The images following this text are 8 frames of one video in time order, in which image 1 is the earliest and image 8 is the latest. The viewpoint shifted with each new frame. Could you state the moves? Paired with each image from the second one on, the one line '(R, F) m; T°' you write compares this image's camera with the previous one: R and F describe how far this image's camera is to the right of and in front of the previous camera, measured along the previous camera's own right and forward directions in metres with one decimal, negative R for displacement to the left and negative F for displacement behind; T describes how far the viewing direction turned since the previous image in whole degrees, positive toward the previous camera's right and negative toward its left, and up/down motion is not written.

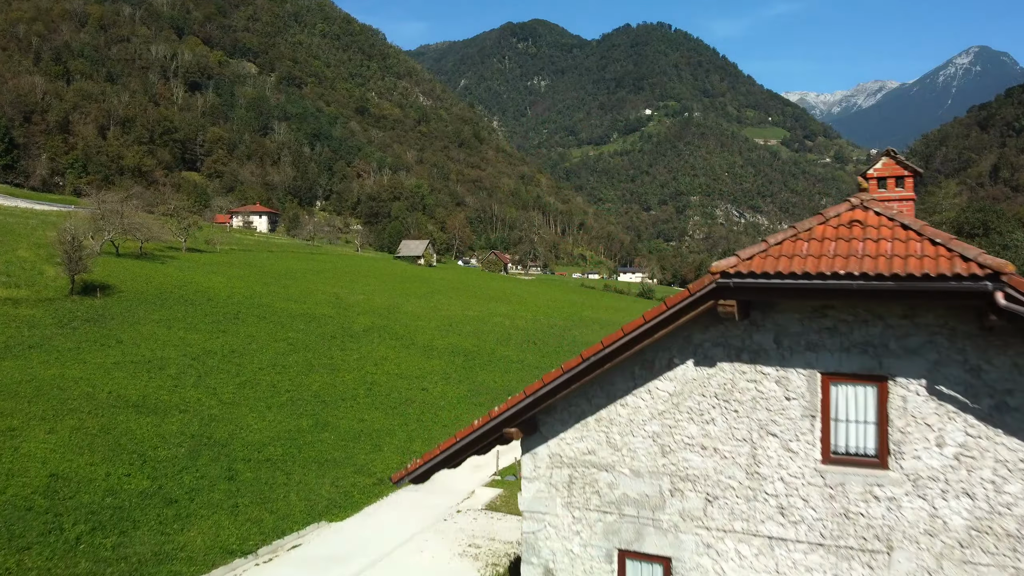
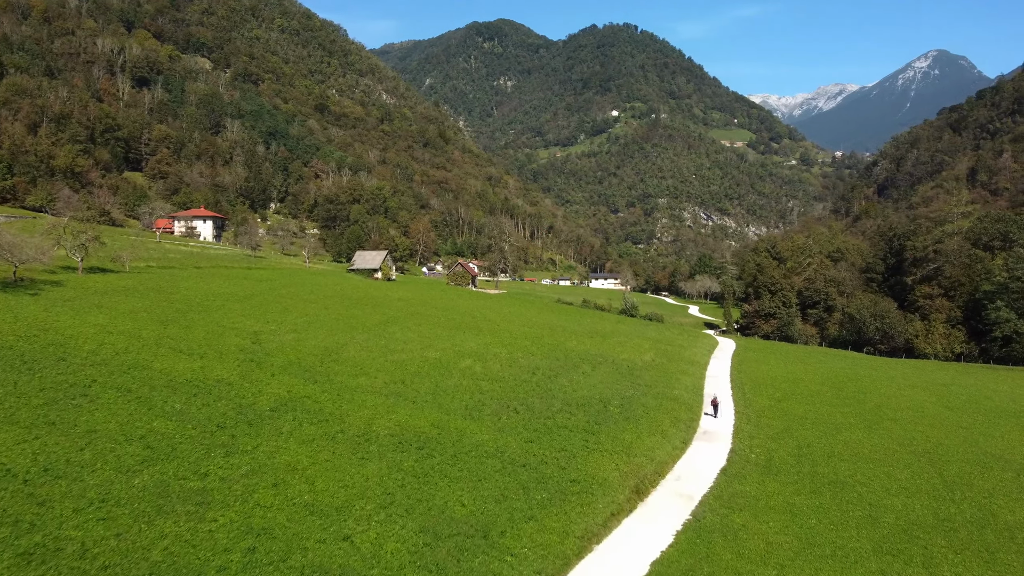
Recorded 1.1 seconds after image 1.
(-0.2, +9.7) m; +2°
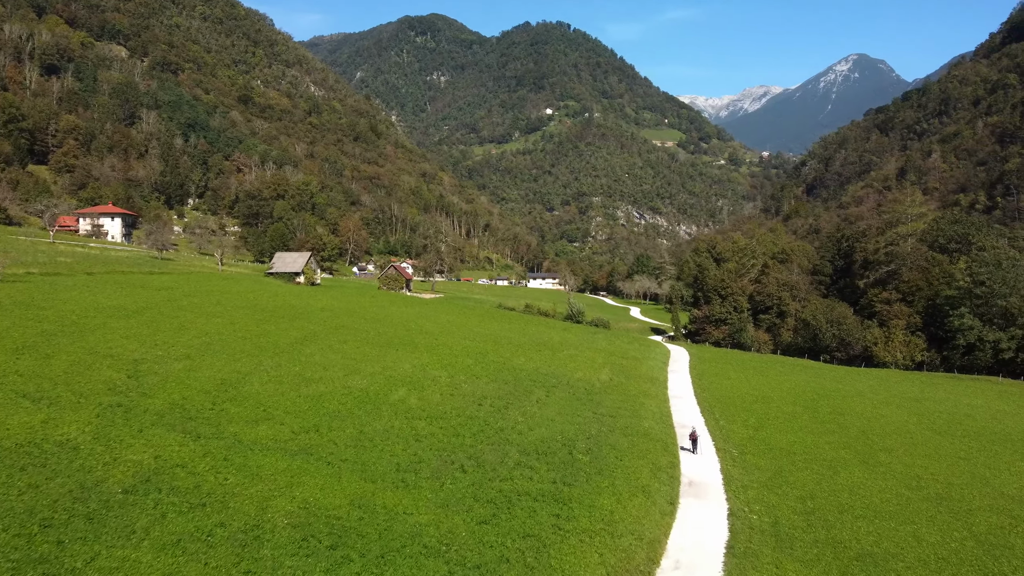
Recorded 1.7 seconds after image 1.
(-0.3, +5.8) m; +5°
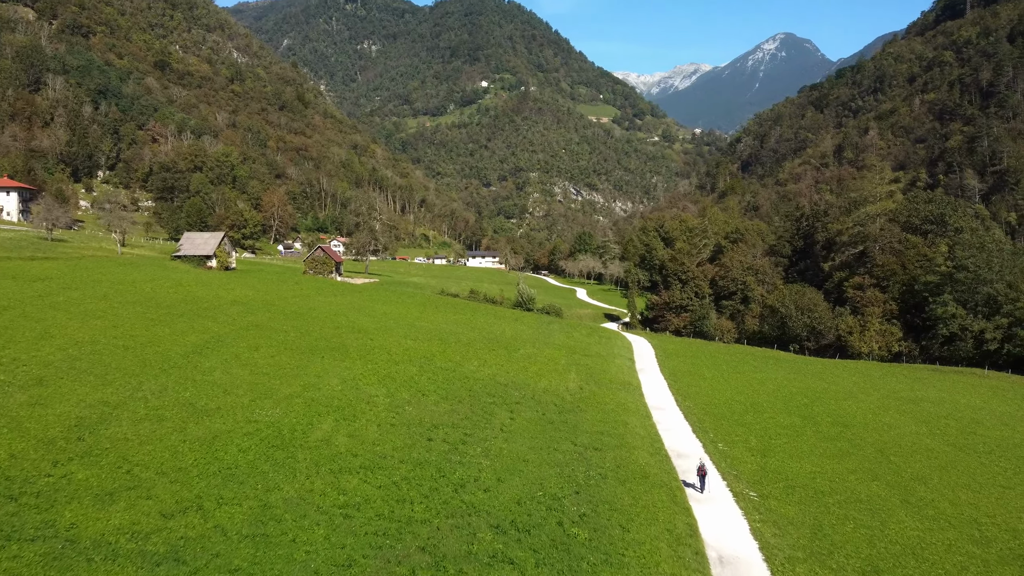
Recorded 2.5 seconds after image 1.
(-0.7, +7.0) m; +5°
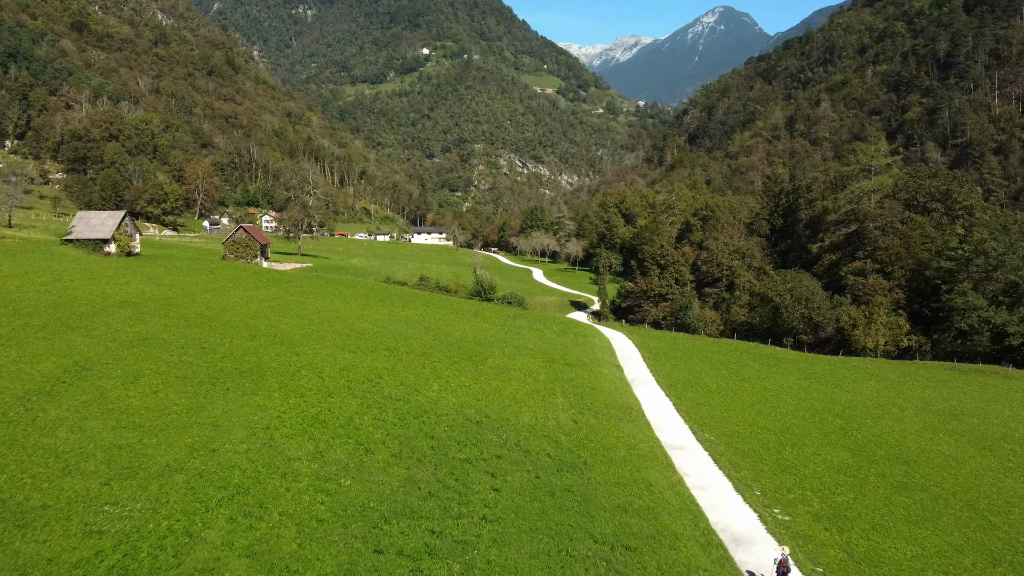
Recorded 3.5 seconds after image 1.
(-1.0, +8.5) m; +4°
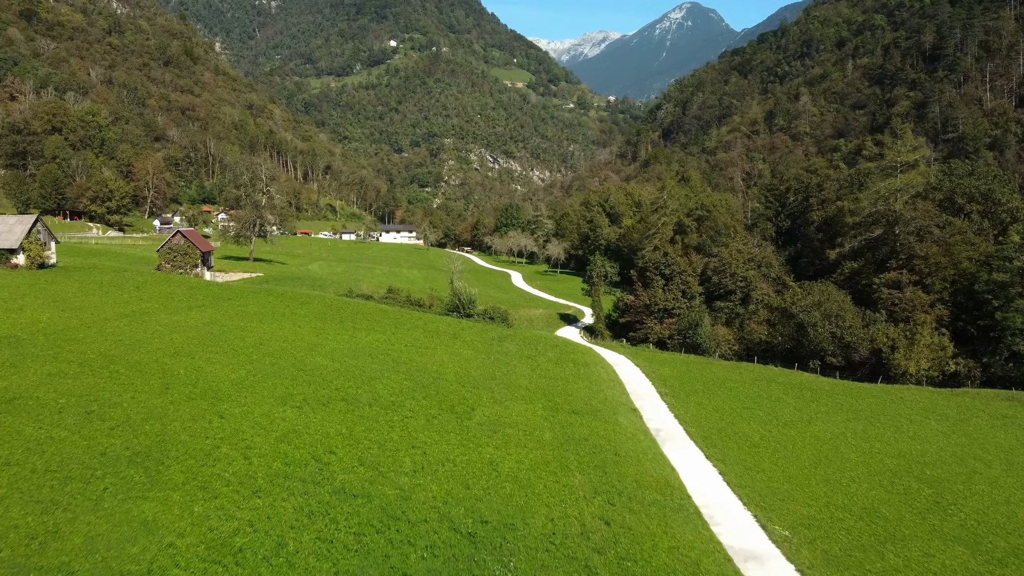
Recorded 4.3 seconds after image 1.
(-0.8, +7.7) m; +2°
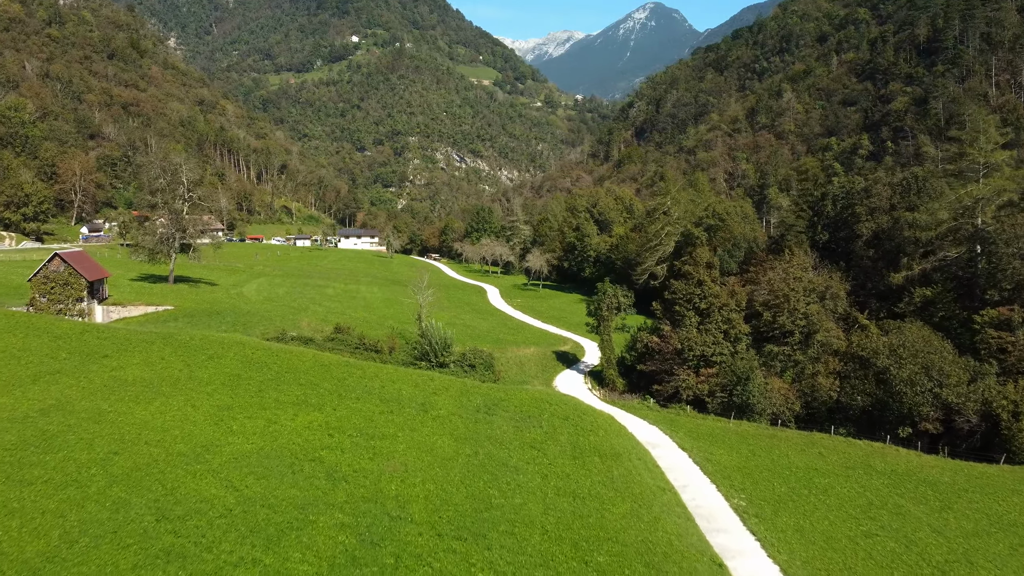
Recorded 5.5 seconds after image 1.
(-1.0, +12.1) m; +2°
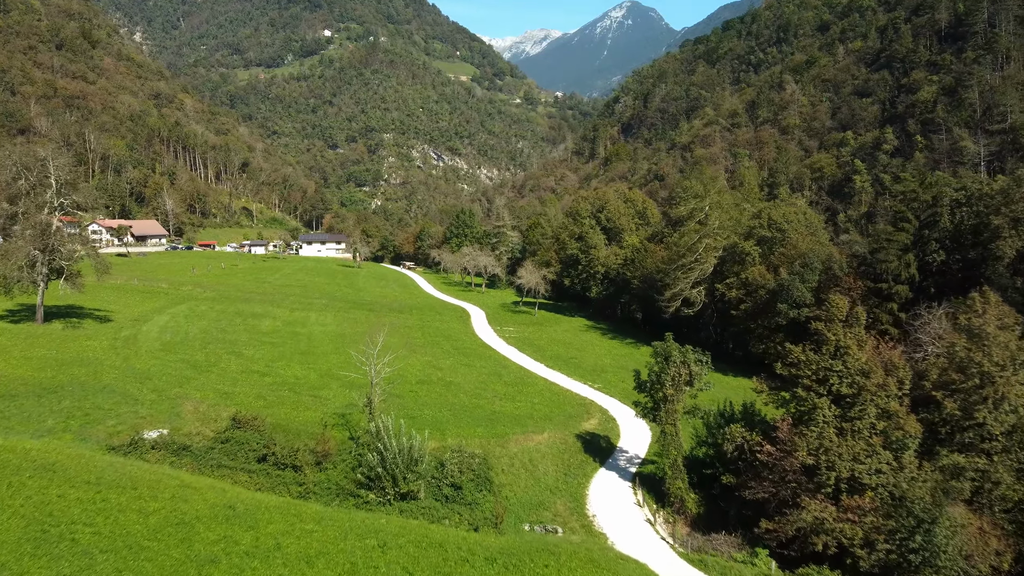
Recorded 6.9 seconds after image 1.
(-0.9, +15.1) m; +2°
